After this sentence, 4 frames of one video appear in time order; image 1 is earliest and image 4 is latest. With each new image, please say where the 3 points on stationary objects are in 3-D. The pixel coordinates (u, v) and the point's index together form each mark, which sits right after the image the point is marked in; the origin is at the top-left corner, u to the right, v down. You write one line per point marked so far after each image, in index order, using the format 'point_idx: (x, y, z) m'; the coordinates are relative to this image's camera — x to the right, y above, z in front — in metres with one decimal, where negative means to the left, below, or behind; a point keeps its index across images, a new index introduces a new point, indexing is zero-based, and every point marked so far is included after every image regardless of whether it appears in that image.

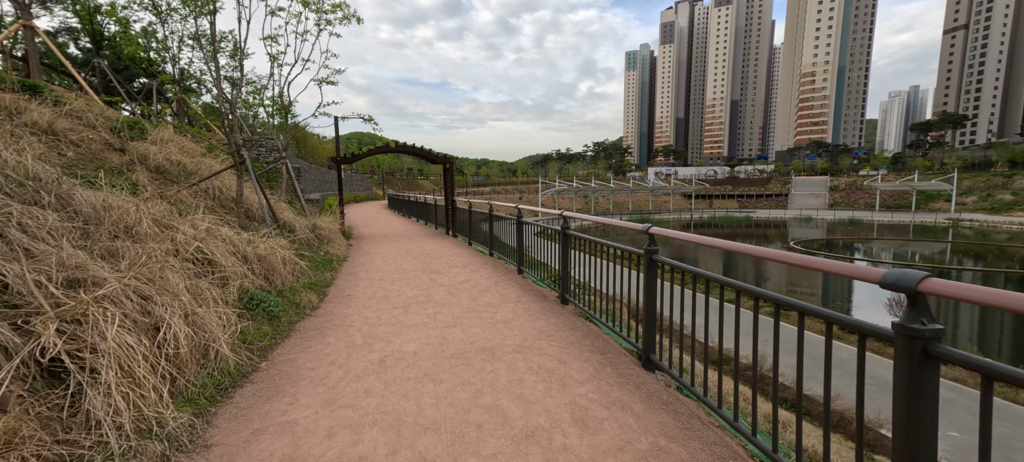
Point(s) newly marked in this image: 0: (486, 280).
0: (-0.4, -0.8, +5.9) m
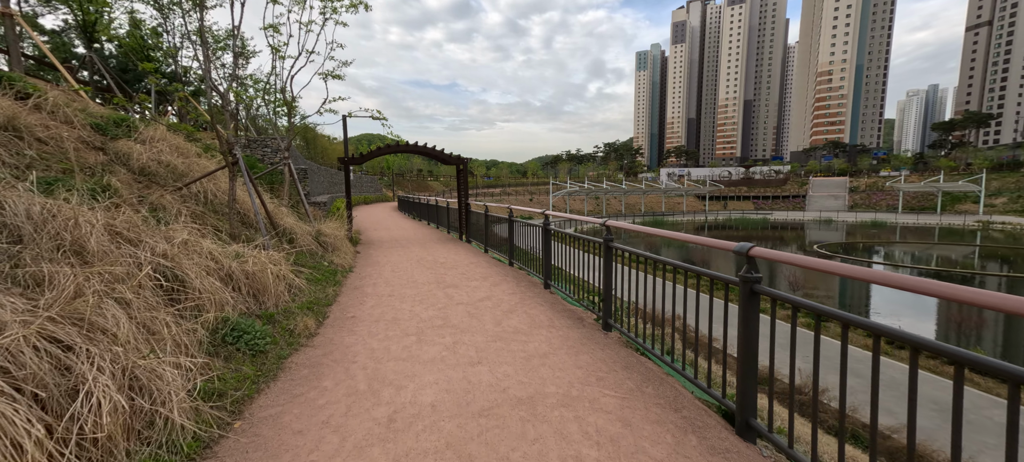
0: (0.0, -0.9, +5.1) m
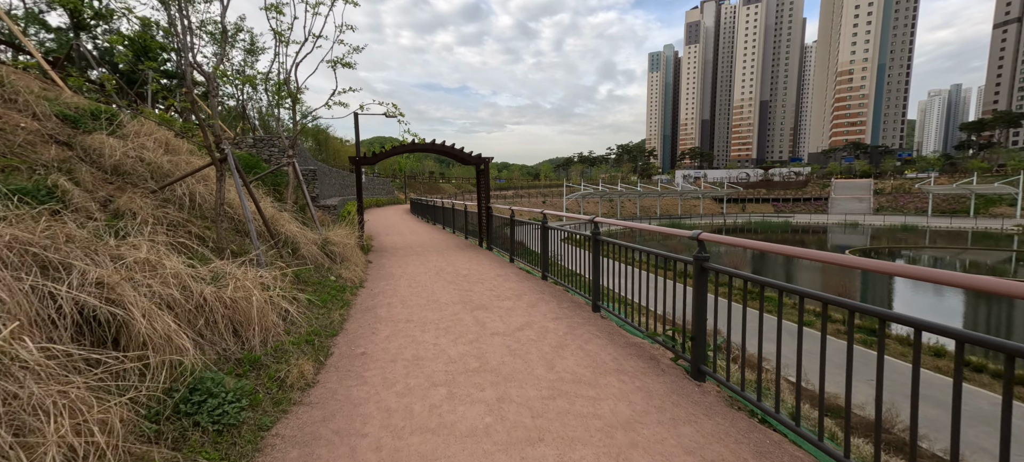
0: (+0.5, -1.0, +4.2) m
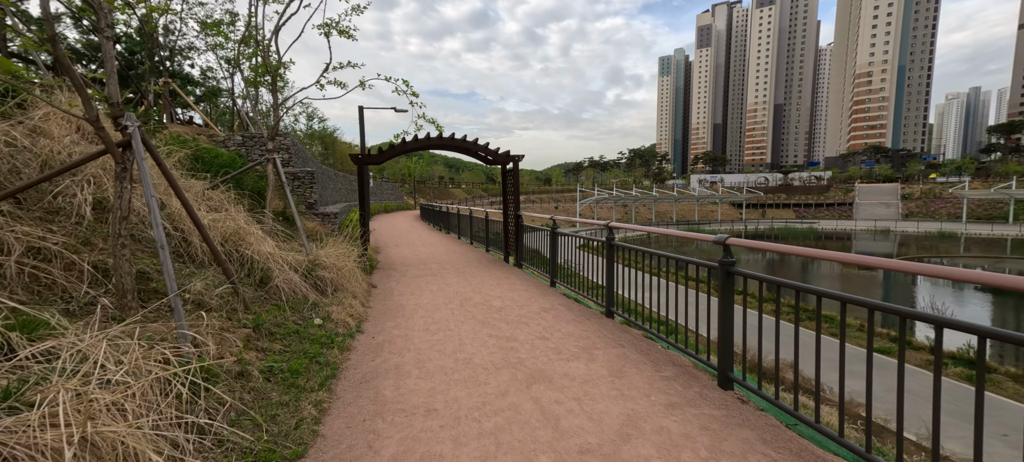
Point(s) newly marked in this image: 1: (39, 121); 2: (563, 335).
0: (+1.1, -1.2, +2.4) m
1: (-4.4, +1.0, +3.6) m
2: (+0.5, -1.1, +4.0) m
